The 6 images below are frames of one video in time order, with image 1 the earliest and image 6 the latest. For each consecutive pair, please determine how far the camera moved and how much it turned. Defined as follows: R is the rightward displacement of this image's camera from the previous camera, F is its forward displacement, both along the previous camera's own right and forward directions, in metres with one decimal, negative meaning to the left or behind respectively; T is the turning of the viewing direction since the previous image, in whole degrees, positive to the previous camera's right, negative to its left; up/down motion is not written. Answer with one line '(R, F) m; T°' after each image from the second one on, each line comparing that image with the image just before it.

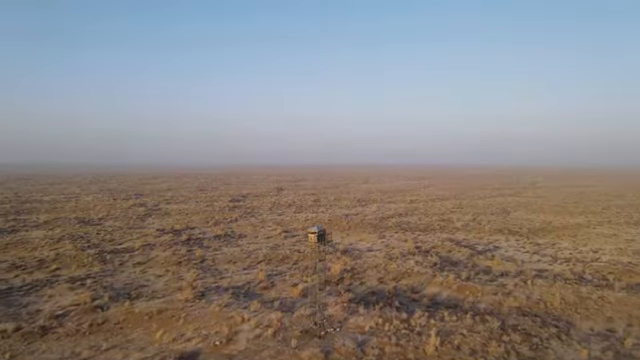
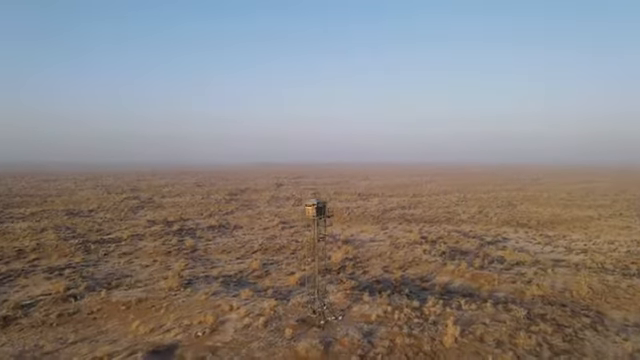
(0.0, +1.1) m; 0°
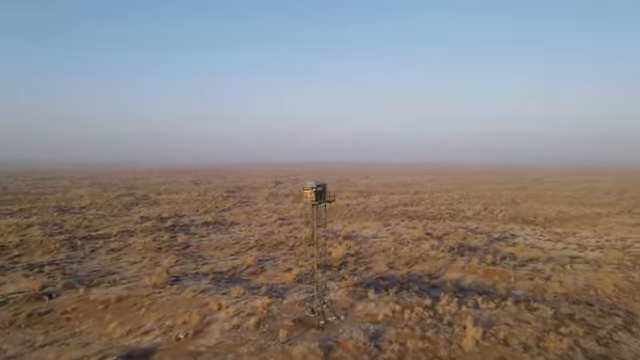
(0.0, +0.9) m; 0°
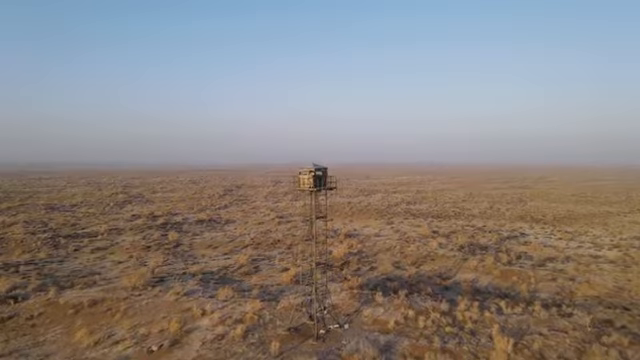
(0.0, +0.9) m; 0°
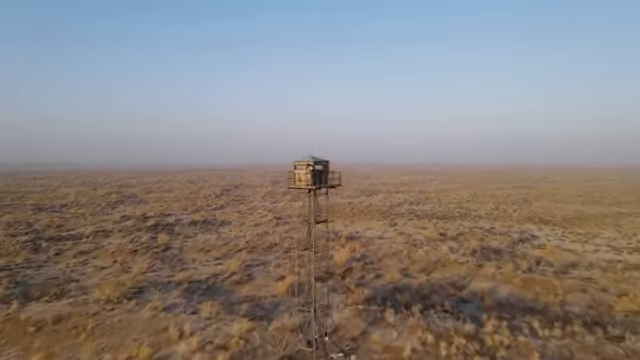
(0.0, +1.0) m; 0°
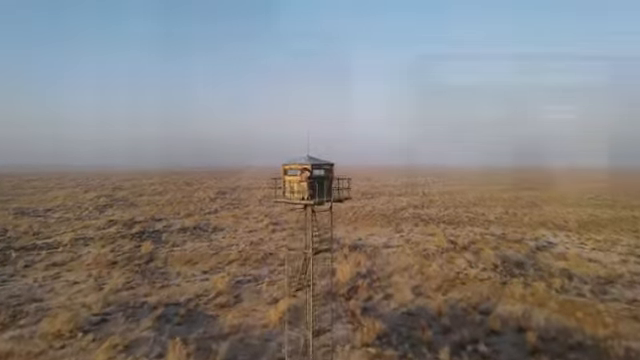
(0.0, +1.3) m; 0°
